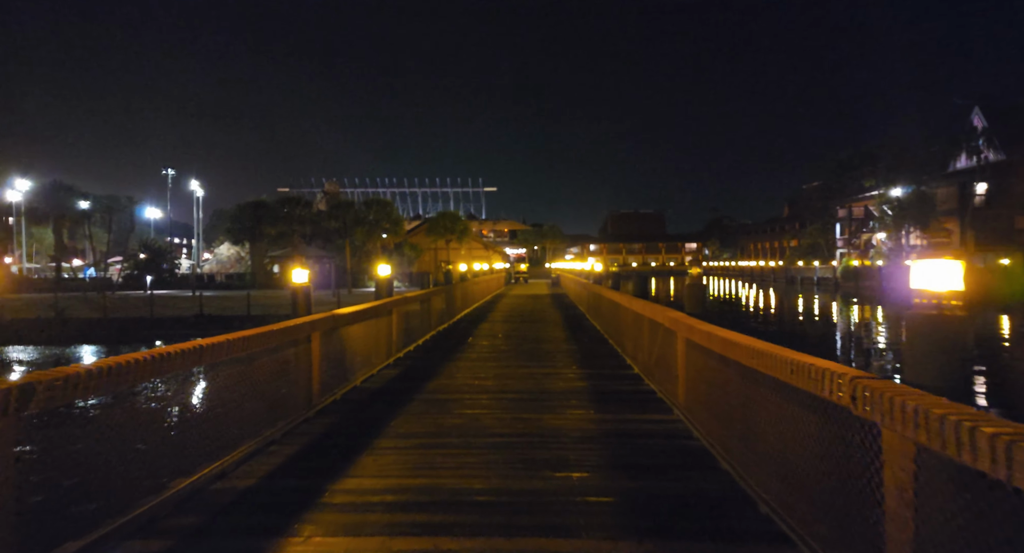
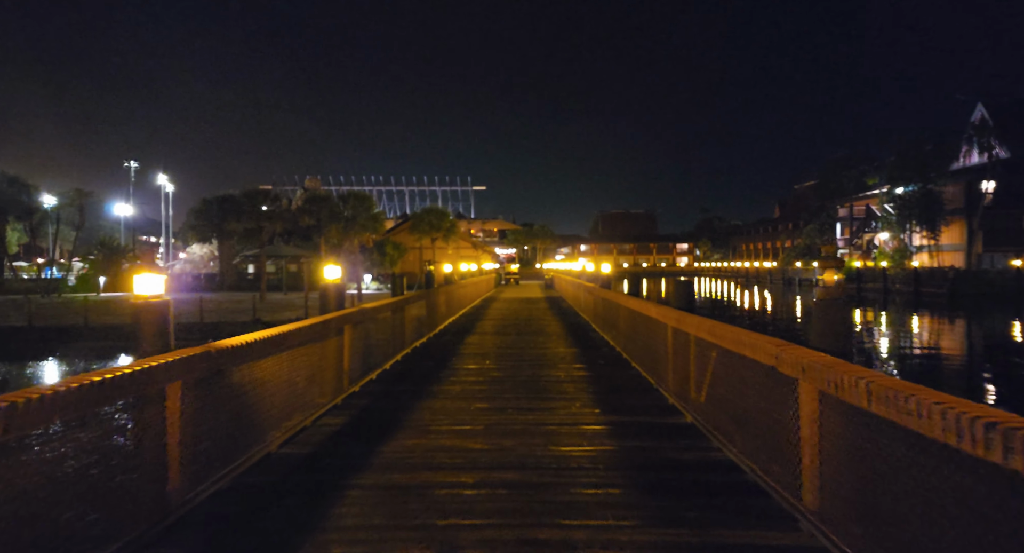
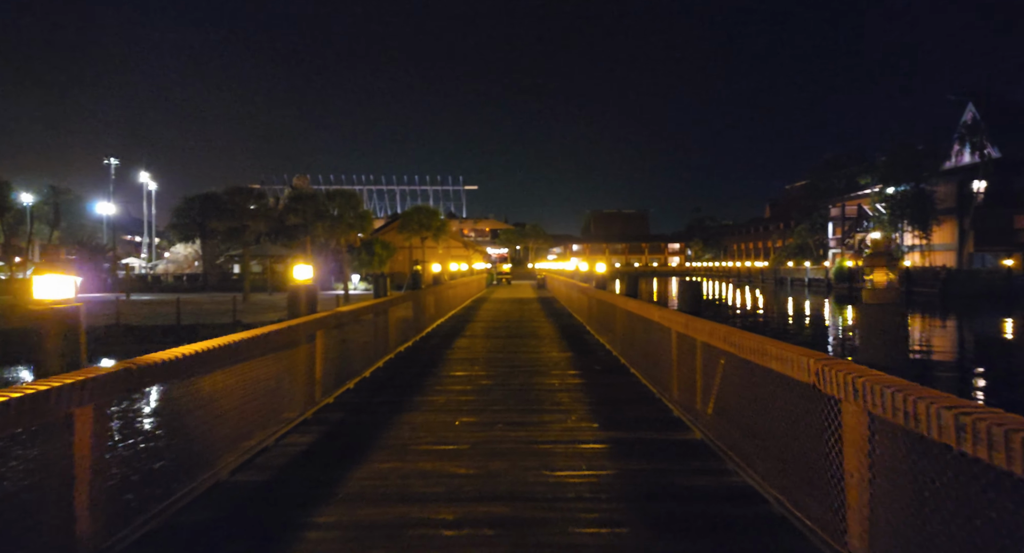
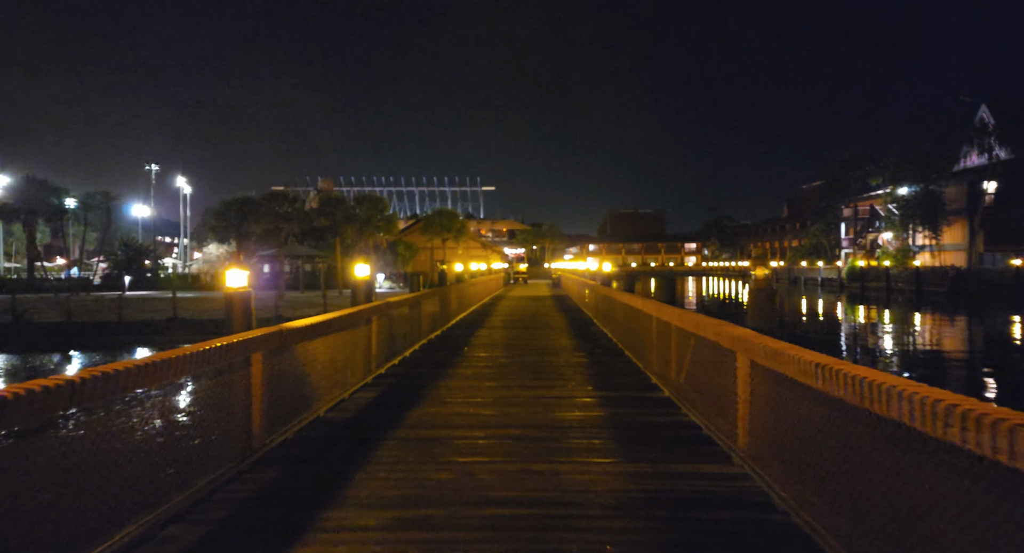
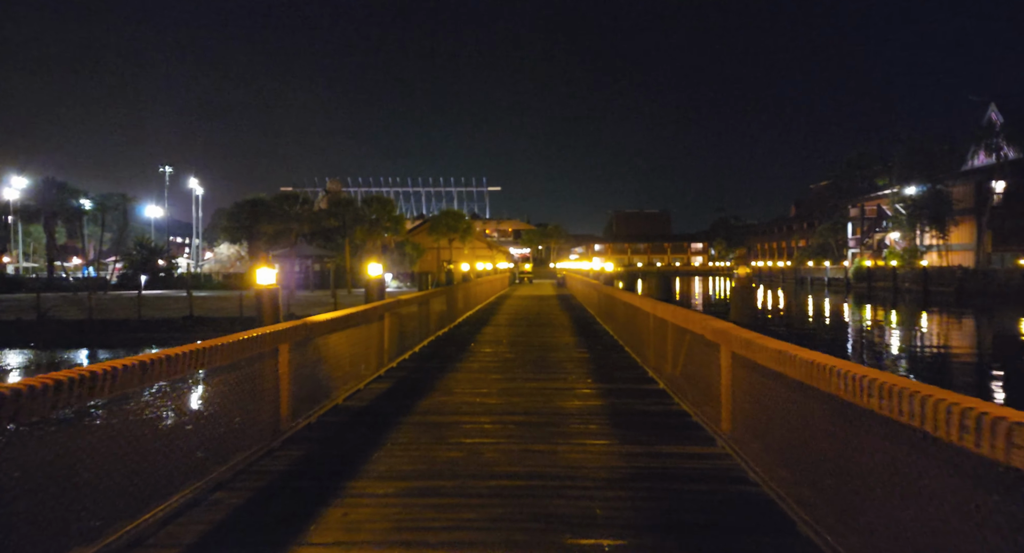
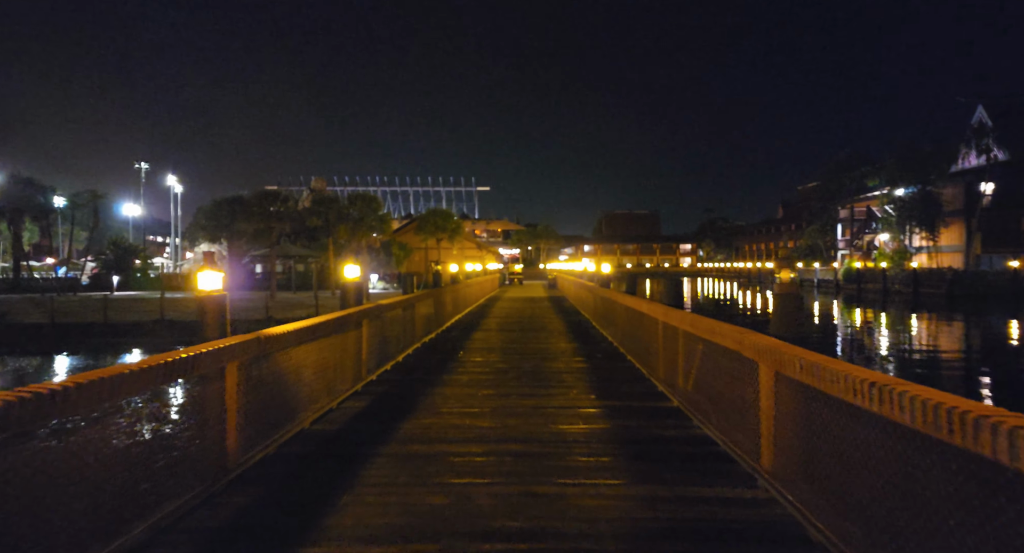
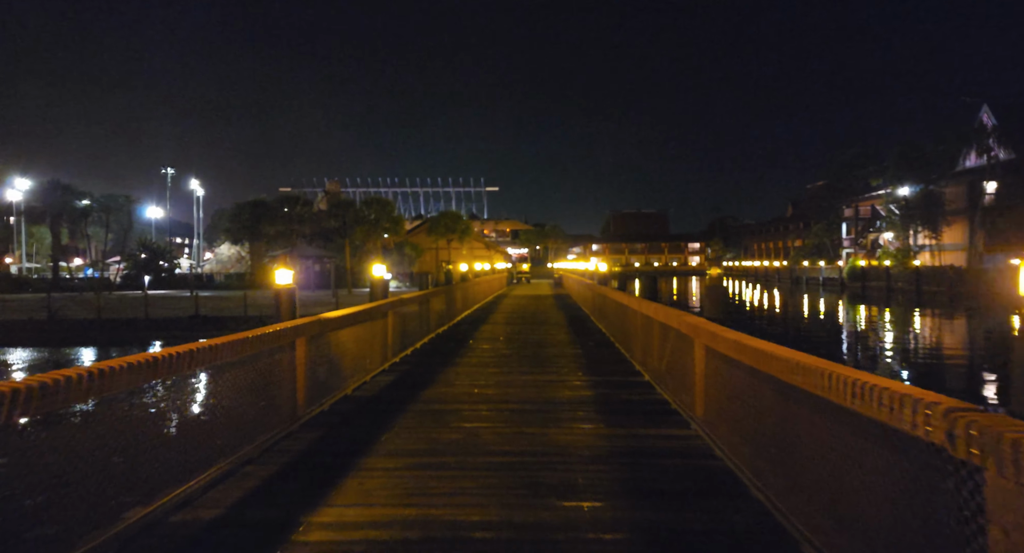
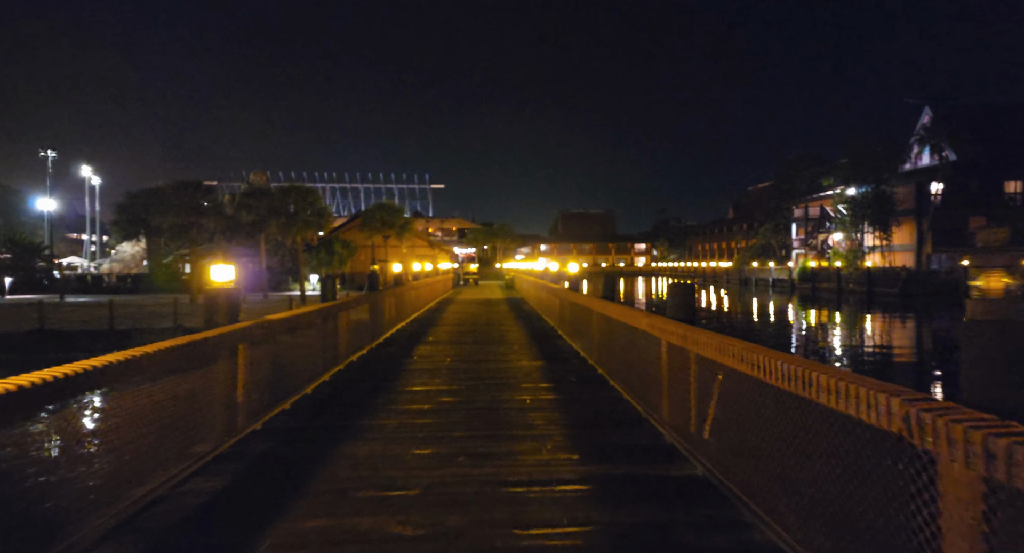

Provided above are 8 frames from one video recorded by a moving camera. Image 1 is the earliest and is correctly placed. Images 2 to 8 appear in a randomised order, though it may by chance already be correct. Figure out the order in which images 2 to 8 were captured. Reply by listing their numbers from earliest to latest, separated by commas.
7, 5, 4, 6, 2, 3, 8
